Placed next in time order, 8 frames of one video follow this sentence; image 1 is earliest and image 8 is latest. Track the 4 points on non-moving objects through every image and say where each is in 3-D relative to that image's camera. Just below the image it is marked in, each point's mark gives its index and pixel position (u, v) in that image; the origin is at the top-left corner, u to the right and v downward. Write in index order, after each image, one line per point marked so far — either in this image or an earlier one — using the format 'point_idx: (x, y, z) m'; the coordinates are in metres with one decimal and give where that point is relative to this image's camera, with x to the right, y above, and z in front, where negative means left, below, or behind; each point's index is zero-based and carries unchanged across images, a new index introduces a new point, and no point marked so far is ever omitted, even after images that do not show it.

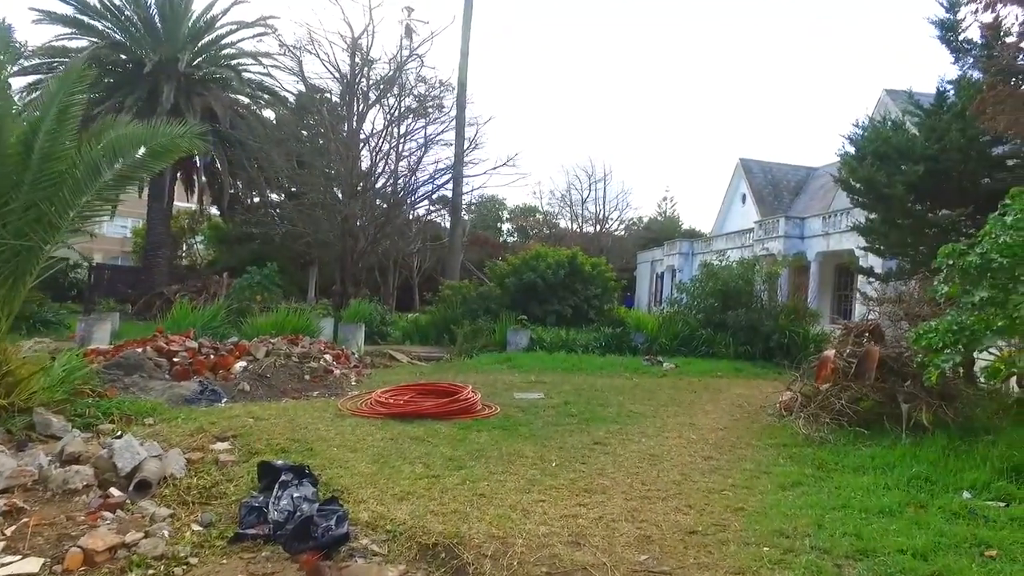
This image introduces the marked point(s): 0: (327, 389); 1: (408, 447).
0: (-1.6, -0.9, +6.3) m
1: (-0.6, -1.0, +4.4) m
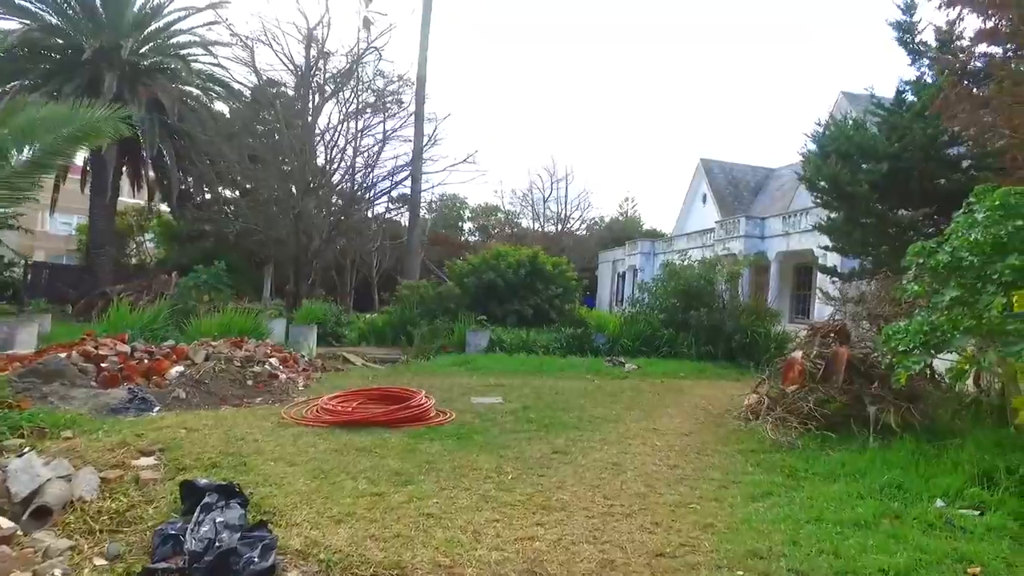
0: (-2.0, -0.9, +5.9) m
1: (-0.9, -1.0, +4.1) m
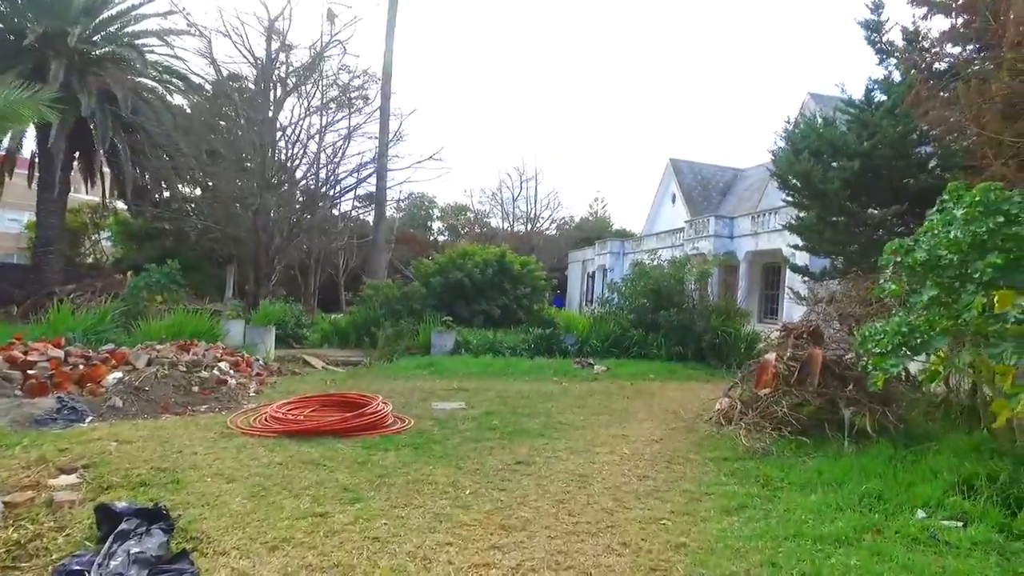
0: (-2.3, -0.9, +5.6) m
1: (-1.1, -1.0, +3.8) m
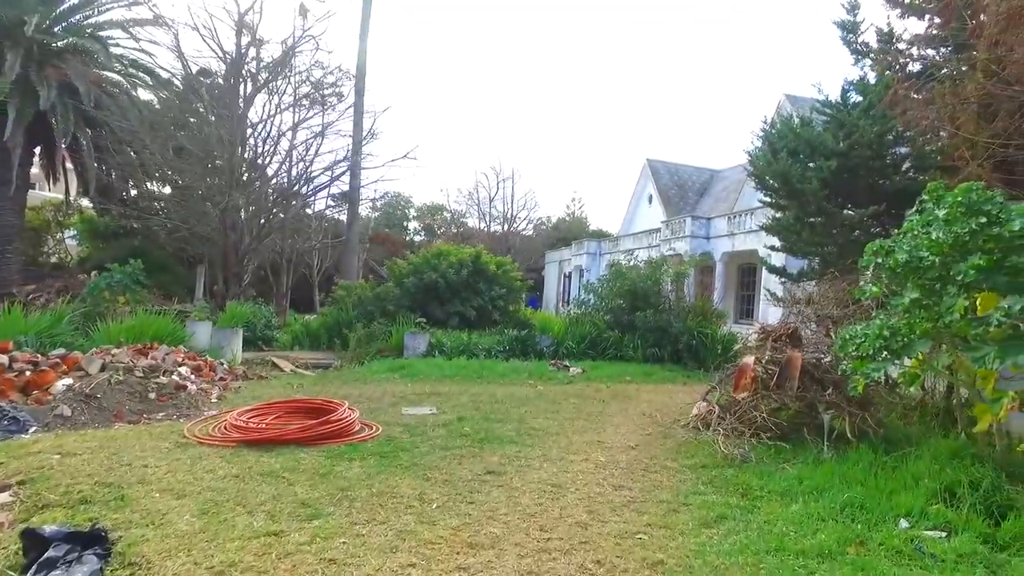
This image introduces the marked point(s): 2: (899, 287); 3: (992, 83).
0: (-2.5, -0.9, +5.3) m
1: (-1.3, -1.0, +3.6) m
2: (+2.3, 0.0, +4.3) m
3: (+3.9, +1.7, +5.8) m
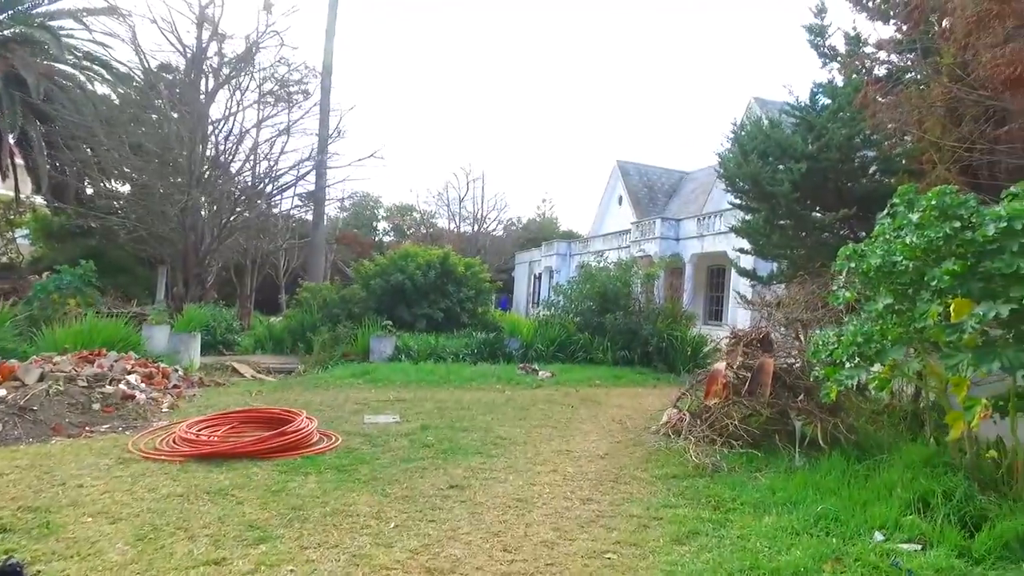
0: (-2.7, -0.9, +5.0) m
1: (-1.5, -1.0, +3.3) m
2: (+2.1, 0.0, +4.2) m
3: (+3.6, +1.6, +5.8) m
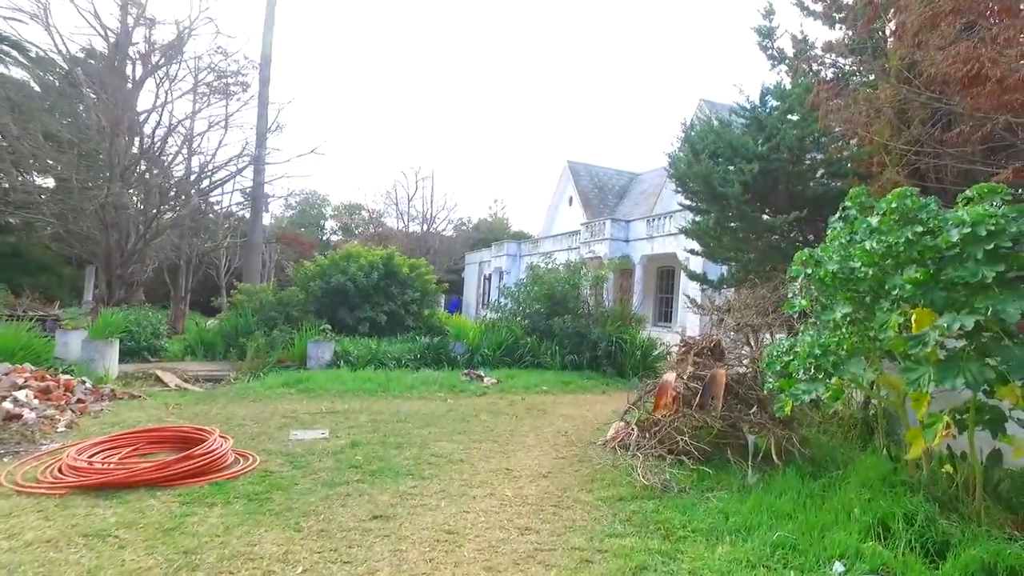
0: (-3.1, -1.0, +4.5) m
1: (-1.8, -1.1, +2.8) m
2: (+1.8, -0.1, +4.0) m
3: (+3.1, +1.6, +5.7) m
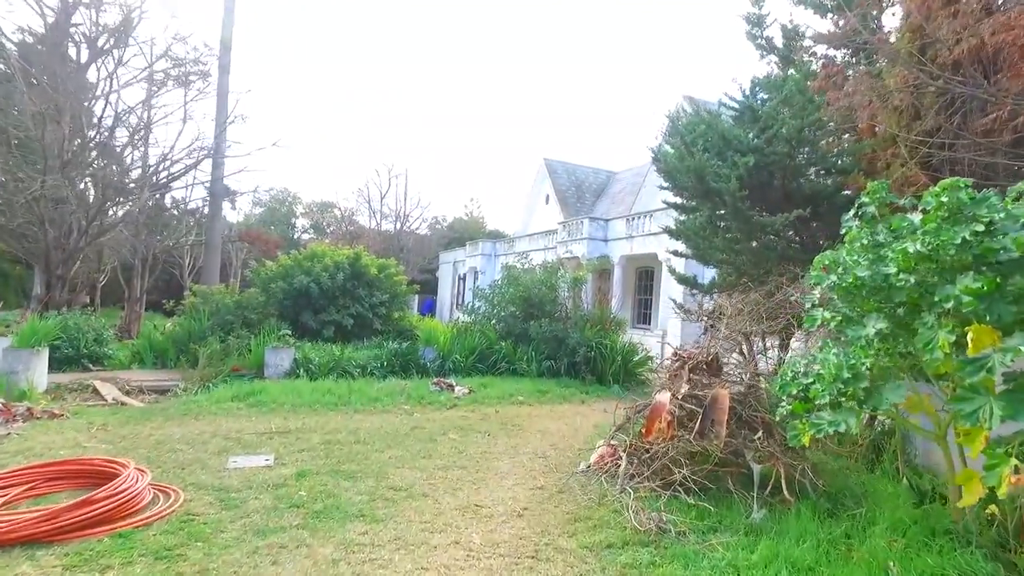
0: (-3.3, -1.0, +3.7) m
1: (-1.9, -1.1, +2.1) m
2: (+1.6, -0.1, +3.4) m
3: (+2.9, +1.5, +5.1) m
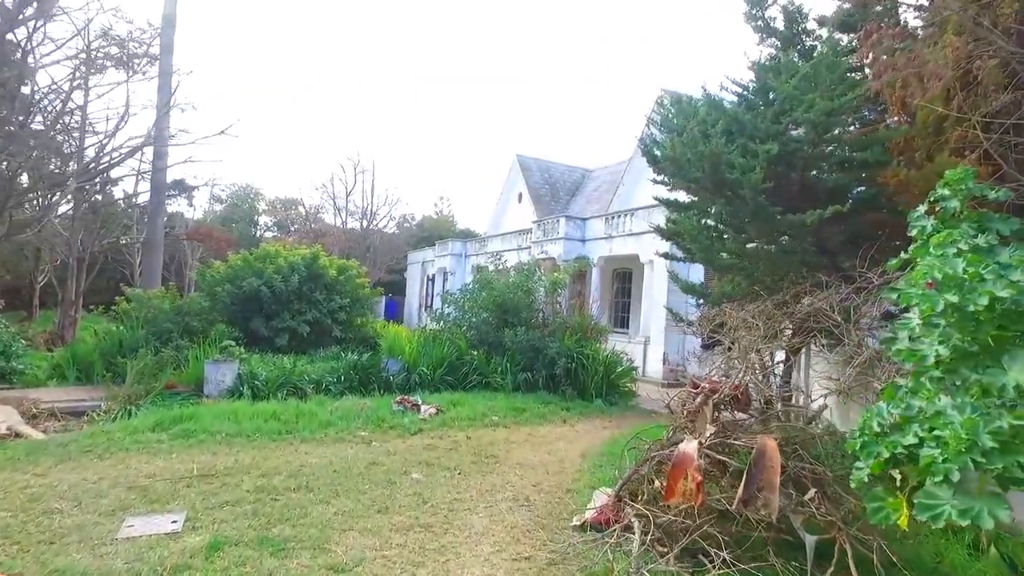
0: (-3.4, -1.1, +2.5) m
1: (-1.9, -1.2, +1.0) m
2: (+1.6, -0.2, +2.4) m
3: (+2.8, +1.5, +4.2) m
